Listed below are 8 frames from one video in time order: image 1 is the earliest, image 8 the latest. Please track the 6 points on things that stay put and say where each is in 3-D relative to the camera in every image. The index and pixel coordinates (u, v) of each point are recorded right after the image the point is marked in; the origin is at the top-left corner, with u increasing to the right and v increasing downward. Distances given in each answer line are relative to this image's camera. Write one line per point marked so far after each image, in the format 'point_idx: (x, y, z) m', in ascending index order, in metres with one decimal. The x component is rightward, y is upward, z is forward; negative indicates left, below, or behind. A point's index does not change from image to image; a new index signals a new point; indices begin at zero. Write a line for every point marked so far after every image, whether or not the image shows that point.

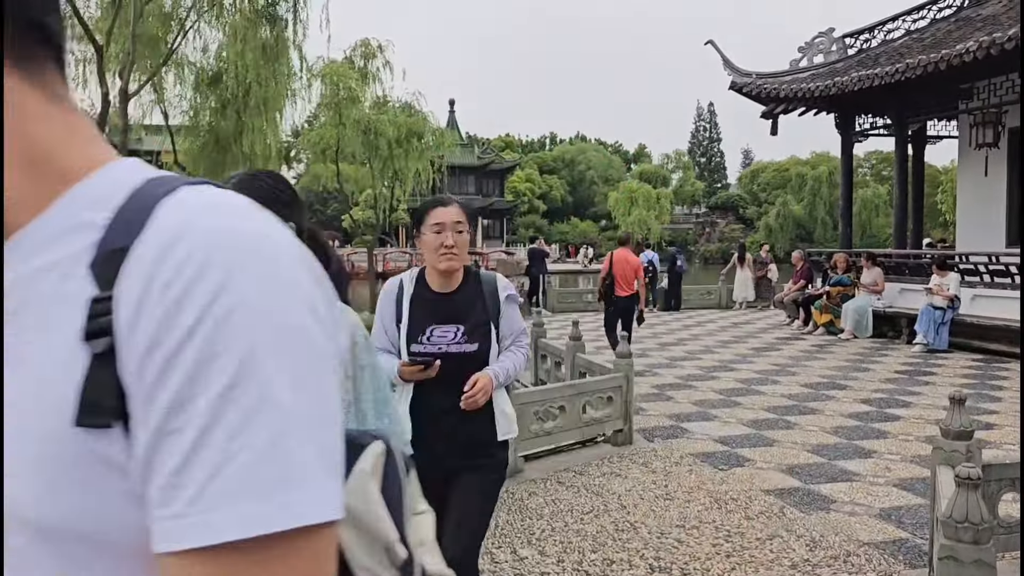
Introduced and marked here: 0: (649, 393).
0: (+1.1, -0.9, +7.0) m
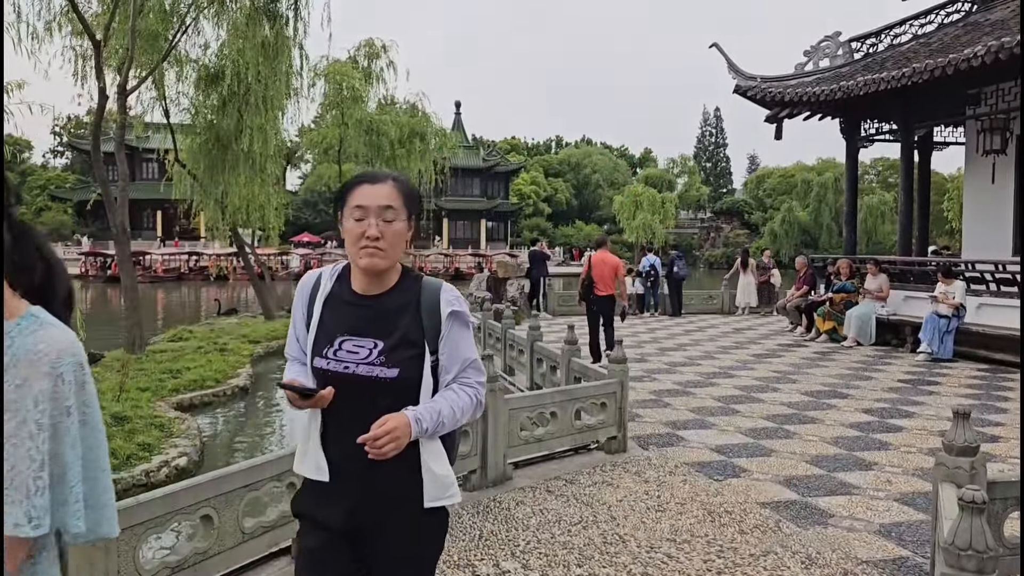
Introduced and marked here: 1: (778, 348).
0: (+1.1, -0.9, +6.8) m
1: (+3.1, -0.7, +10.2) m
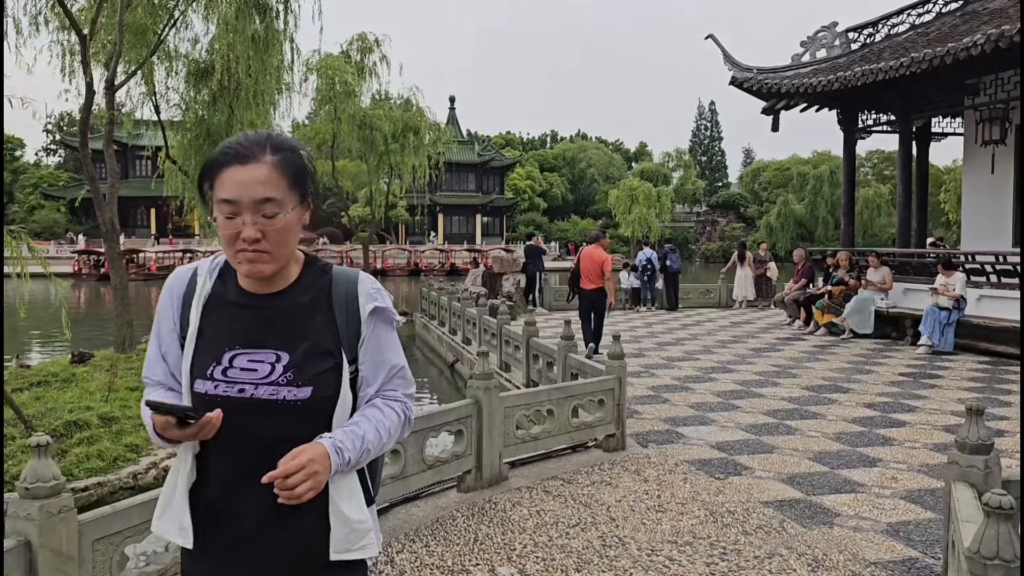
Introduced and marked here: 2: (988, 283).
0: (+1.0, -0.8, +6.7) m
1: (+3.1, -0.6, +10.1) m
2: (+5.0, +0.1, +9.1) m
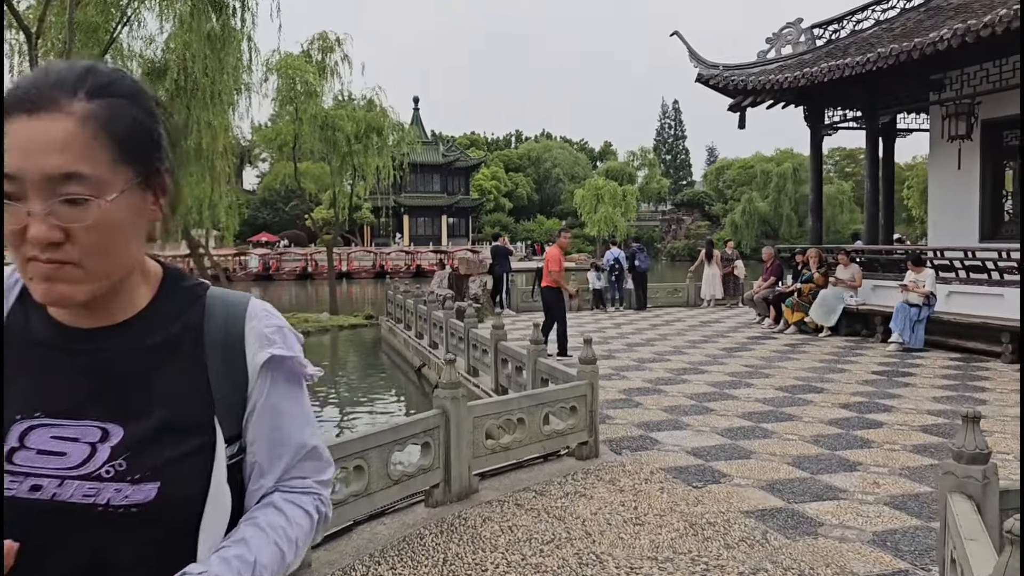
0: (+0.8, -0.8, +6.6) m
1: (+2.7, -0.6, +10.0) m
2: (+4.7, +0.1, +9.0) m
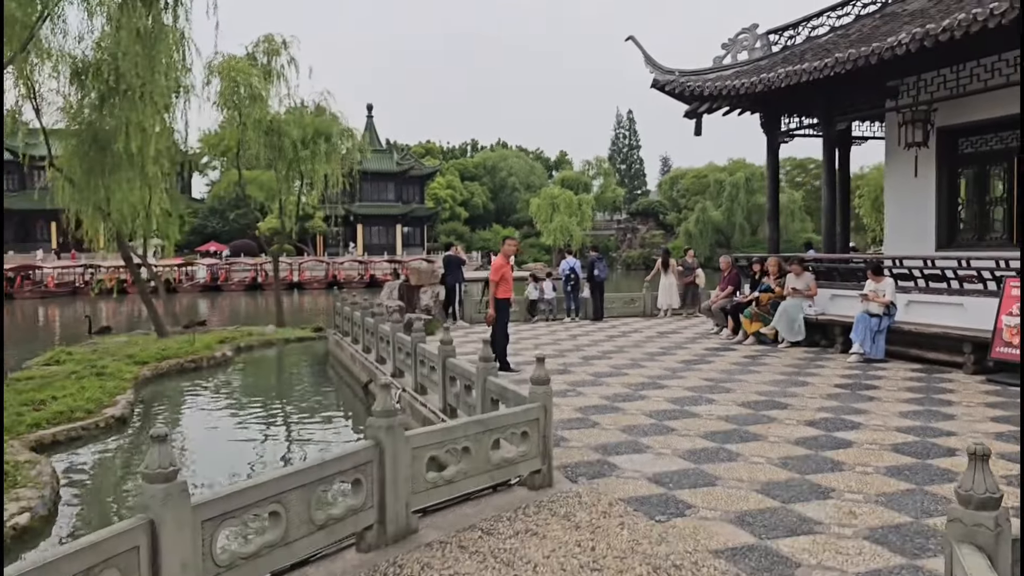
0: (+0.4, -0.9, +6.2) m
1: (+2.2, -0.7, +9.7) m
2: (+4.2, 0.0, +8.9) m
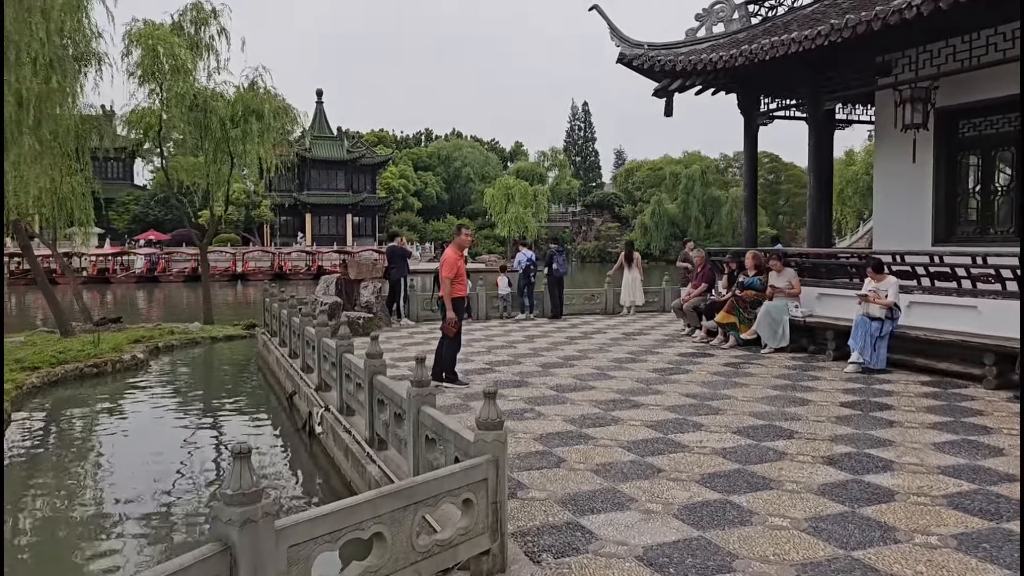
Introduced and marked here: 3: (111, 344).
0: (+0.1, -0.9, +4.9) m
1: (+1.7, -0.7, +8.6) m
2: (+3.7, 0.0, +7.8) m
3: (-5.4, -0.8, +11.6) m
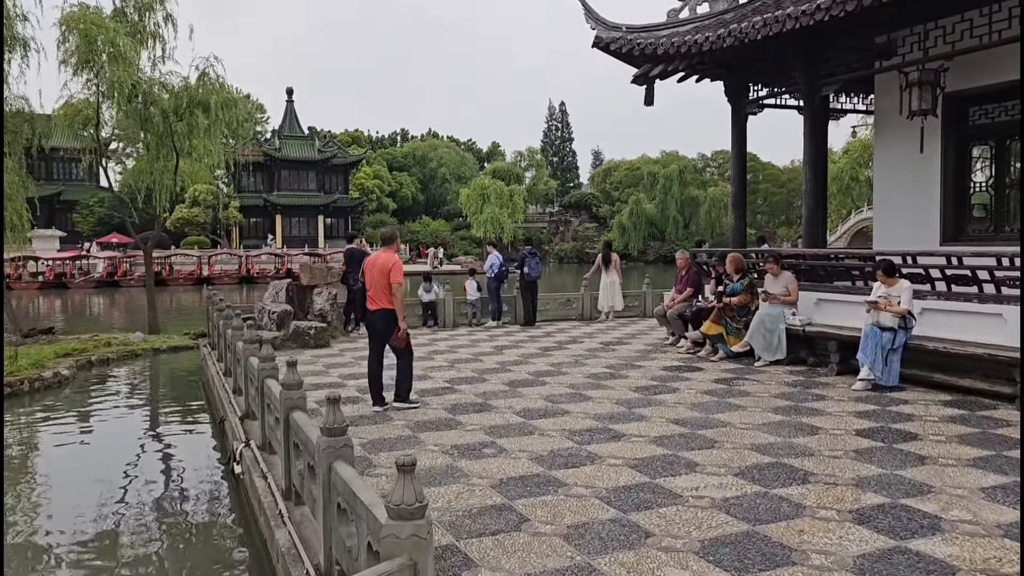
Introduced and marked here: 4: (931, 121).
0: (-0.1, -1.0, +3.9) m
1: (+1.3, -0.8, +7.6) m
2: (+3.4, 0.0, +6.9) m
3: (-5.8, -0.9, +10.5) m
4: (+4.1, +1.6, +8.5) m
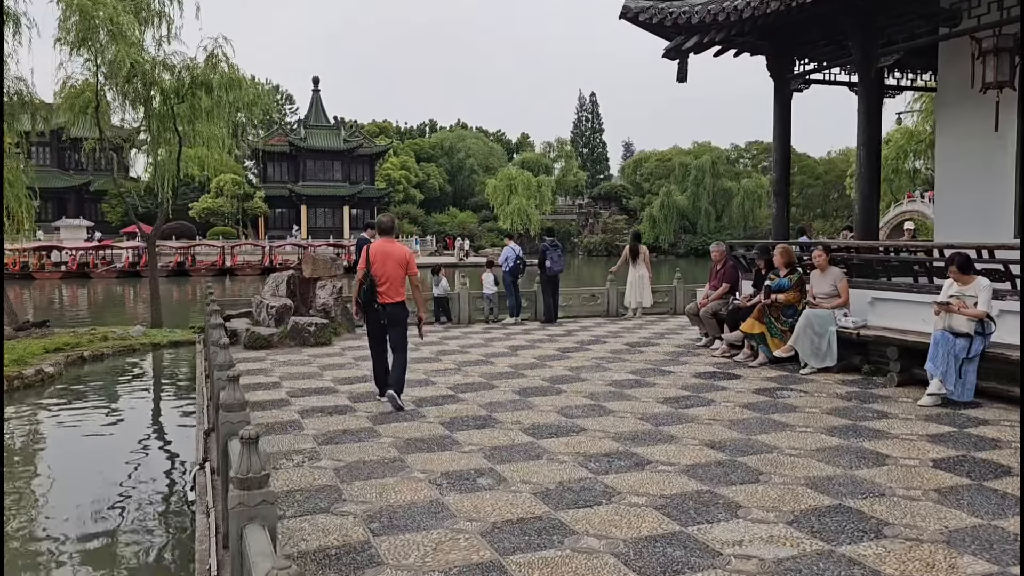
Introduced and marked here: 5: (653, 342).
0: (-0.2, -1.0, +3.1) m
1: (+1.4, -0.7, +6.7) m
2: (+3.5, 0.0, +5.9) m
3: (-5.6, -0.8, +9.8) m
4: (+4.2, +1.7, +7.4) m
5: (+1.5, -0.6, +9.3) m
